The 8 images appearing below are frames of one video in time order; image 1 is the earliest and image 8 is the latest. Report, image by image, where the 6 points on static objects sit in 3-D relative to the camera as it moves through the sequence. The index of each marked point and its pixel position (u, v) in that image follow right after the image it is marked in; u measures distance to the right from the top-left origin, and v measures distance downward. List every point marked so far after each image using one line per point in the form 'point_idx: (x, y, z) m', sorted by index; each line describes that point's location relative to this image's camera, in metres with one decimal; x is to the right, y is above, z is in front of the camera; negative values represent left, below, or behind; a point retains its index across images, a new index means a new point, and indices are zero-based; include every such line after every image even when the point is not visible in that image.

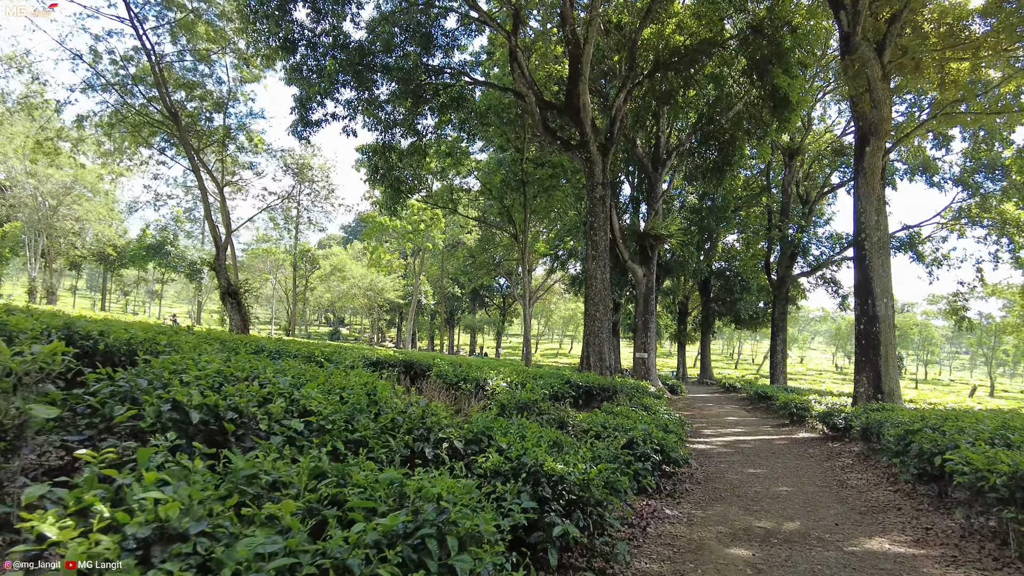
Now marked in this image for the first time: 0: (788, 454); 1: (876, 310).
0: (+4.2, -2.5, +7.4) m
1: (+7.0, -0.5, +9.4) m
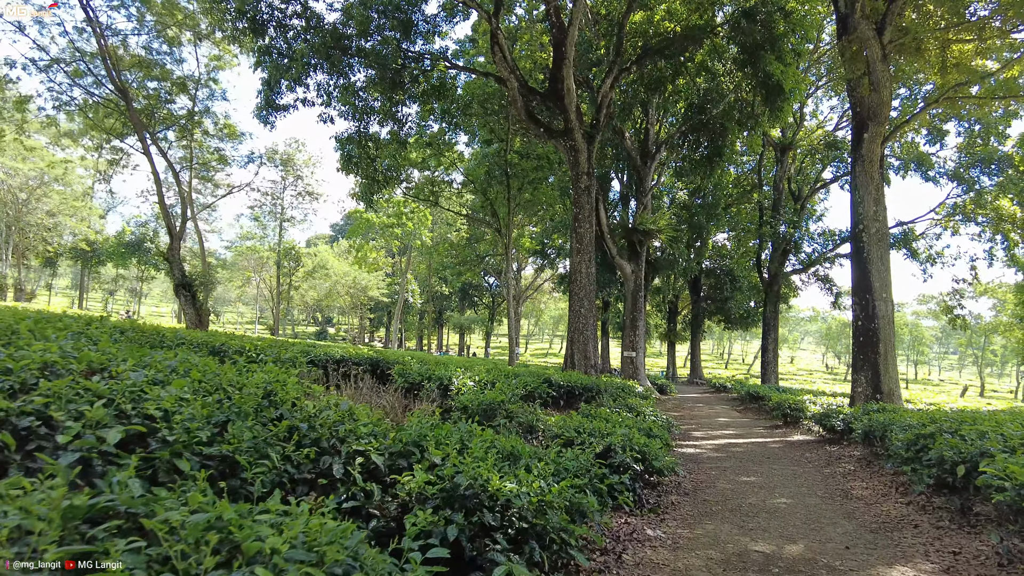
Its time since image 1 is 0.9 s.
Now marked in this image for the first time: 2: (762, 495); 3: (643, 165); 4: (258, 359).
0: (+3.8, -2.4, +6.9) m
1: (+6.6, -0.3, +8.9) m
2: (+2.5, -2.1, +4.9) m
3: (+4.4, +4.1, +16.6) m
4: (-3.5, -1.0, +6.6) m
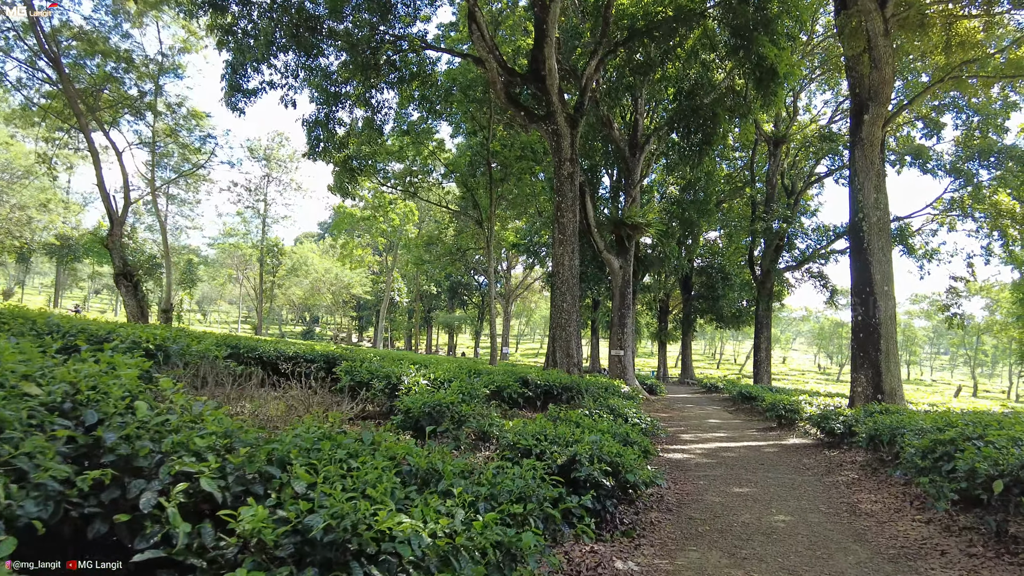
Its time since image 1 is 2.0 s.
0: (+3.4, -2.3, +6.2) m
1: (+6.2, -0.2, +8.3) m
2: (+2.1, -1.9, +4.2) m
3: (+3.8, +4.2, +16.0) m
4: (-3.9, -0.8, +5.9) m
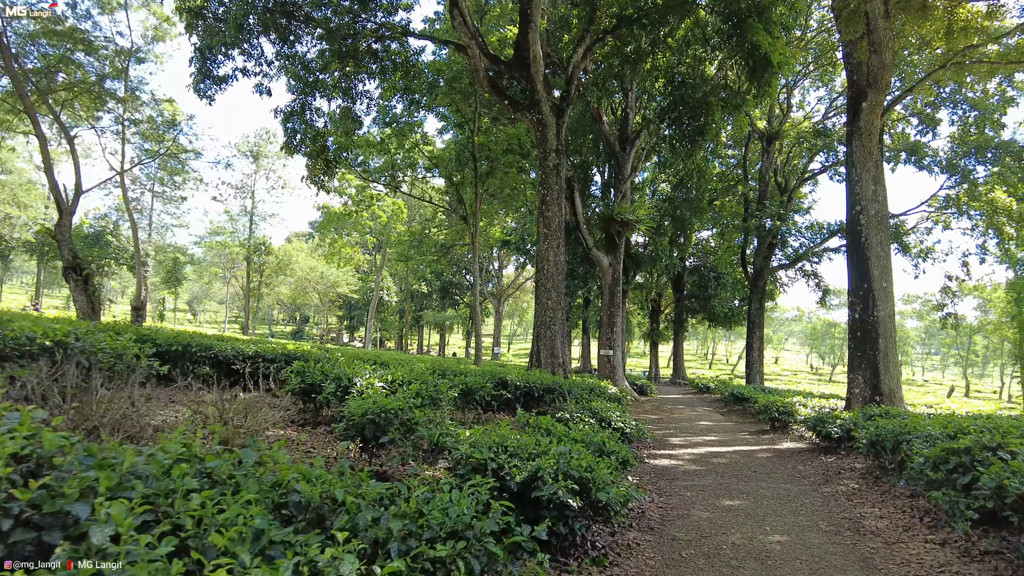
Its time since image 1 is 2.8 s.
0: (+3.1, -2.2, +5.7) m
1: (+5.8, -0.2, +7.9) m
2: (+1.8, -1.9, +3.8) m
3: (+3.4, +4.3, +15.6) m
4: (-4.2, -0.7, +5.3) m
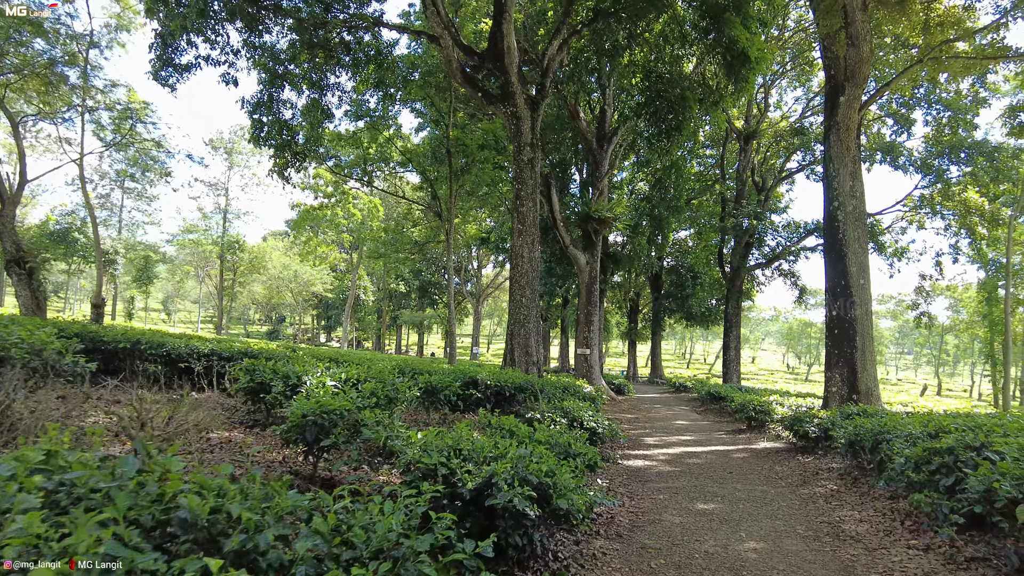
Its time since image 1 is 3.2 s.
0: (+2.7, -2.1, +5.6) m
1: (+5.4, -0.1, +7.8) m
2: (+1.5, -1.8, +3.5) m
3: (+2.7, +4.4, +15.4) m
4: (-4.5, -0.6, +4.9) m
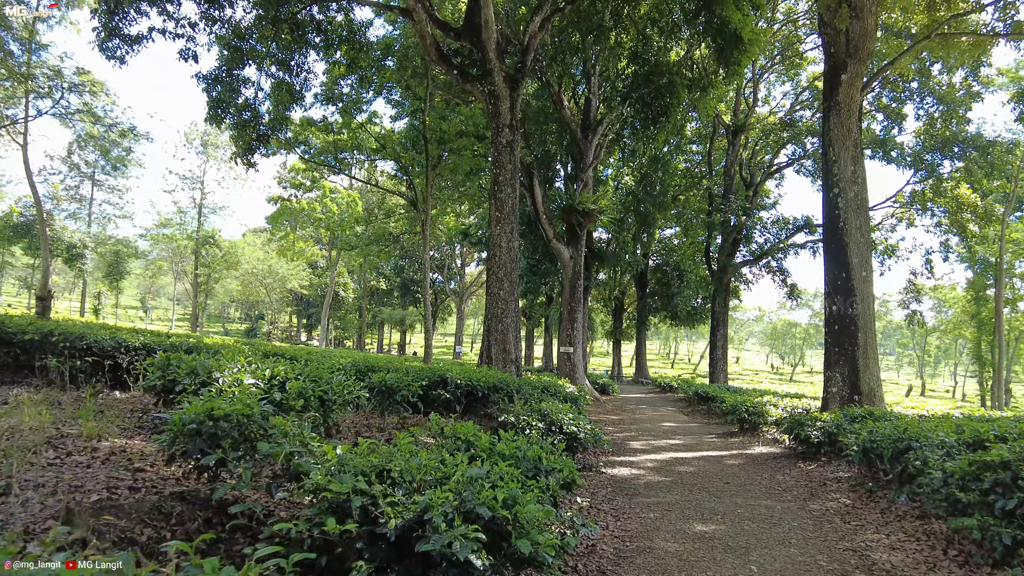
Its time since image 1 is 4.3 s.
0: (+2.4, -2.0, +4.9) m
1: (+5.0, 0.0, +7.3) m
2: (+1.3, -1.7, +2.9) m
3: (+2.2, +4.5, +14.7) m
4: (-4.8, -0.5, +4.0) m
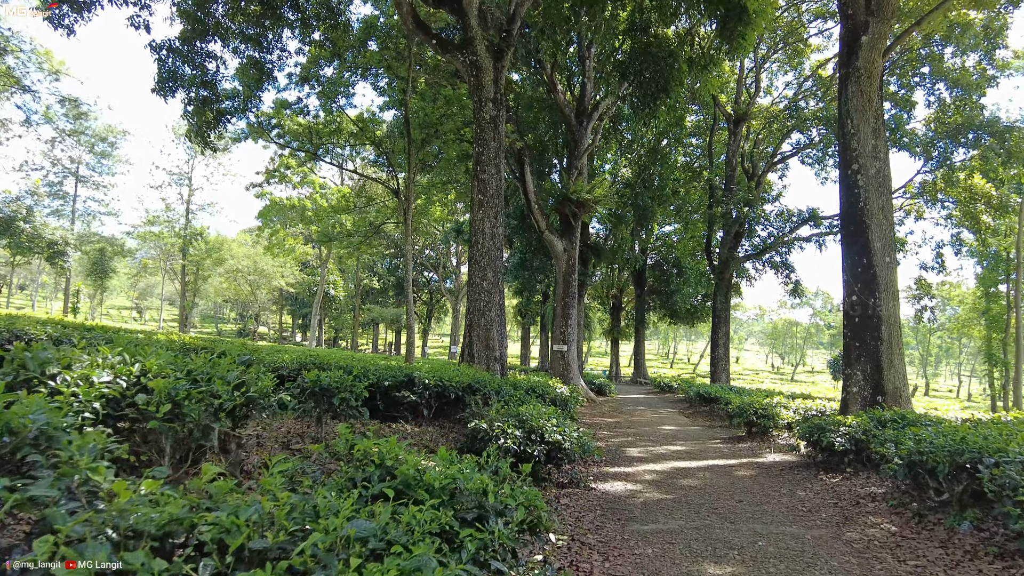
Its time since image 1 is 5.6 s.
0: (+2.1, -1.8, +4.1) m
1: (+4.8, +0.2, +6.5) m
2: (+1.0, -1.5, +2.1) m
3: (+1.9, +4.6, +13.9) m
4: (-5.1, -0.3, +3.2) m
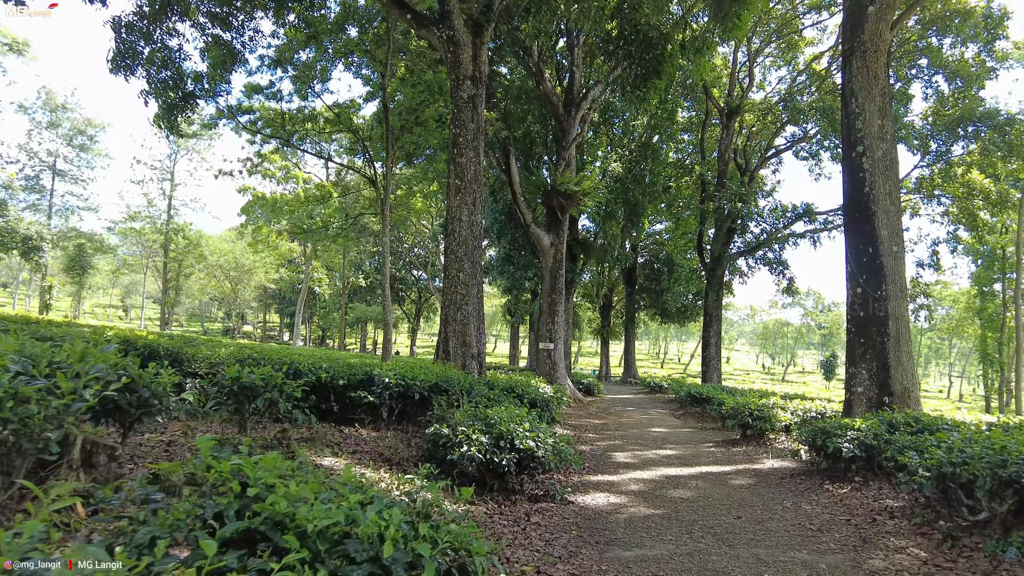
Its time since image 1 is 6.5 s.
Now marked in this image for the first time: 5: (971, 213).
0: (+1.9, -1.7, +3.6) m
1: (+4.5, +0.3, +6.0) m
2: (+0.8, -1.4, +1.5) m
3: (+1.5, +4.7, +13.4) m
4: (-5.3, -0.2, +2.6) m
5: (+13.3, +2.2, +14.2) m
